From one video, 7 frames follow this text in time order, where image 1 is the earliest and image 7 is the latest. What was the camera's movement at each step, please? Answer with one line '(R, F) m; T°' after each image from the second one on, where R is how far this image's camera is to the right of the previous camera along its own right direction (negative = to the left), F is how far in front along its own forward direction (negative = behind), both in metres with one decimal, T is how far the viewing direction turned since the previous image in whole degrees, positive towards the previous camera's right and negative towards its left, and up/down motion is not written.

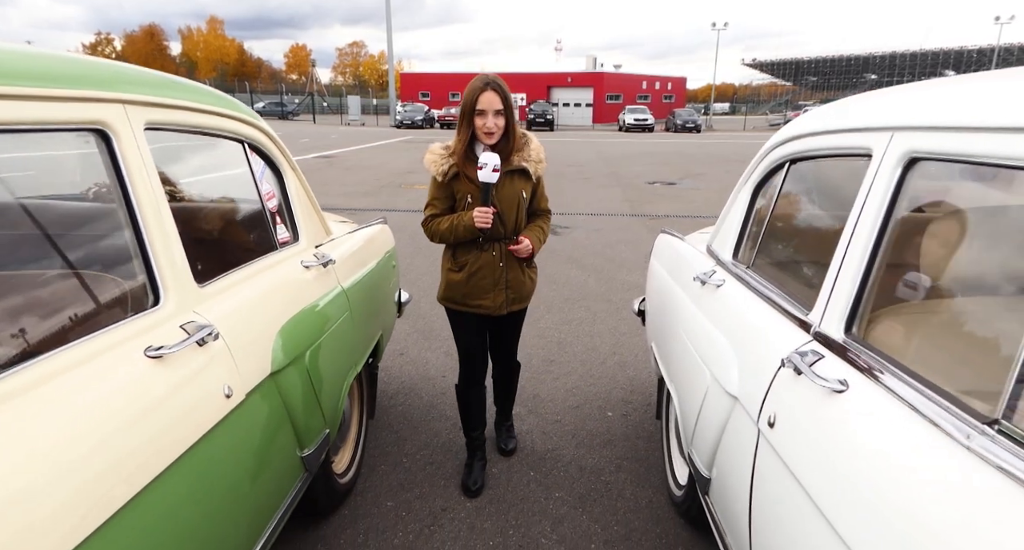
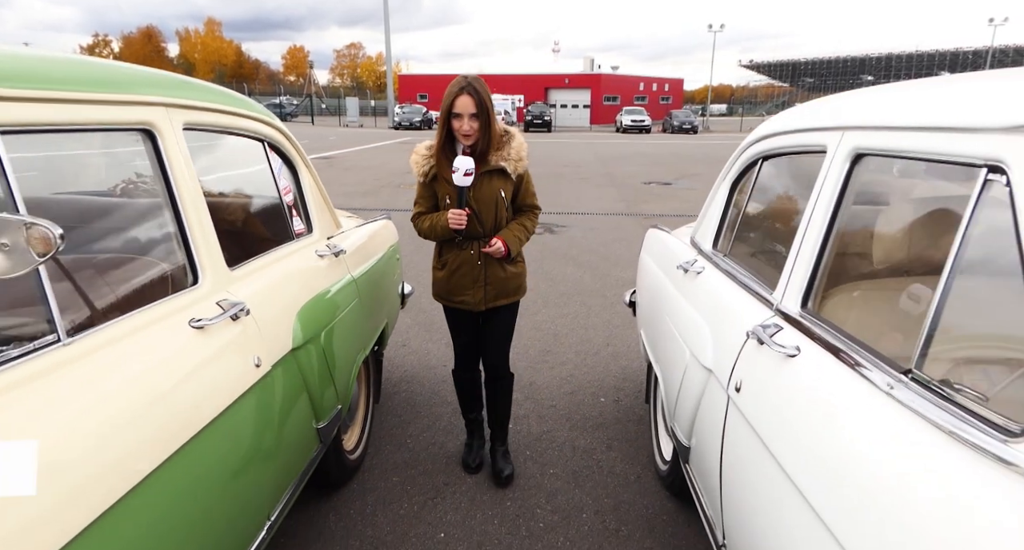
(0.0, -0.2) m; 0°
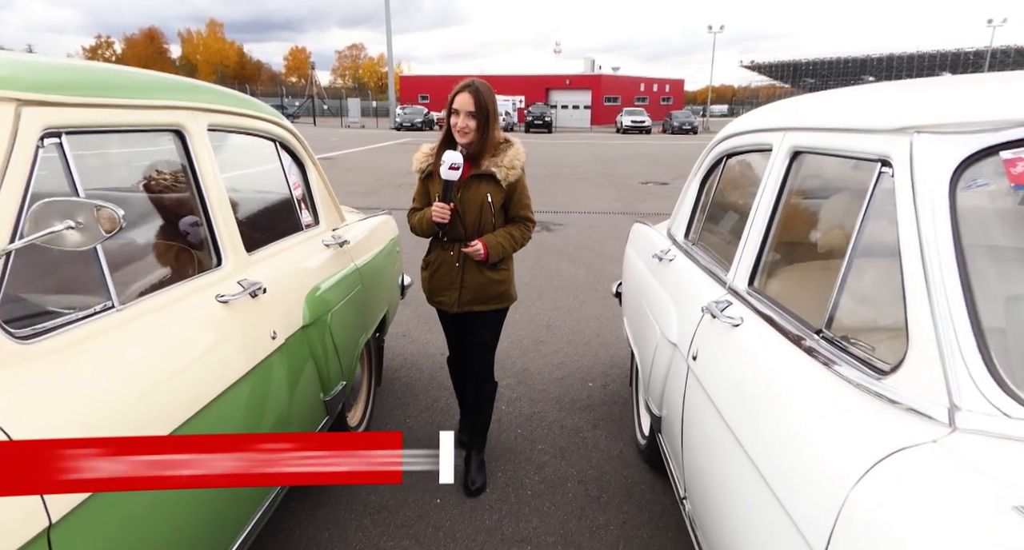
(+0.1, -0.2) m; 0°
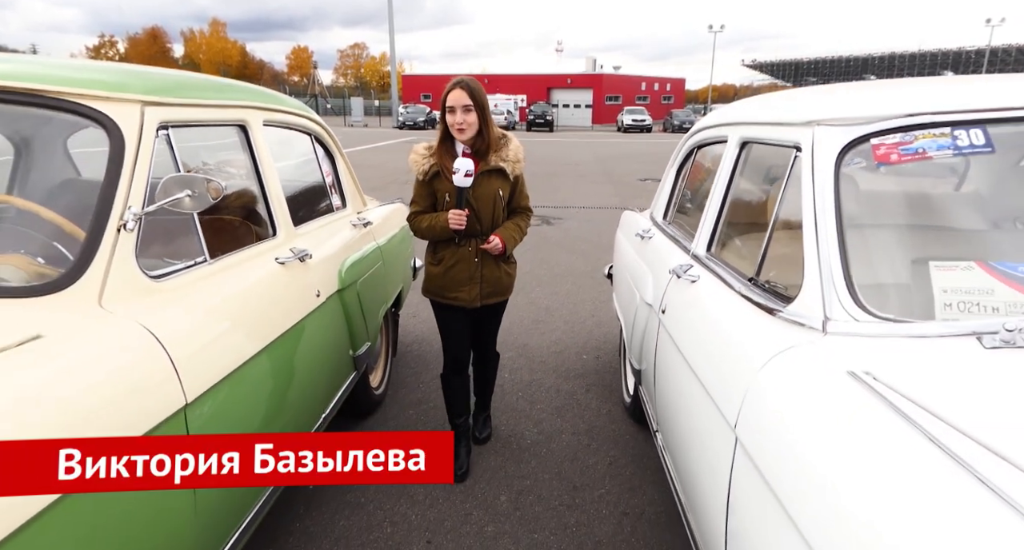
(0.0, -0.4) m; 0°
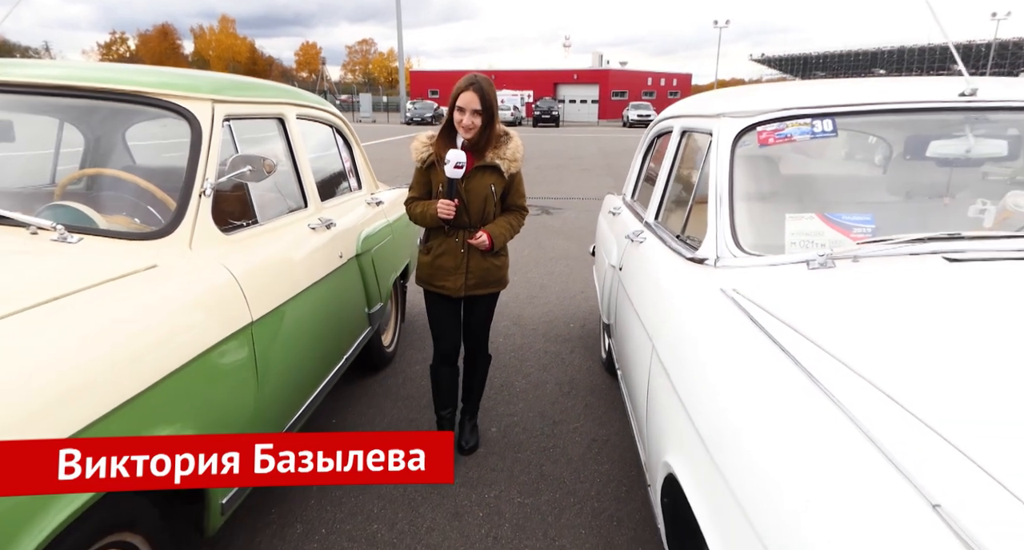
(+0.1, -0.5) m; -1°
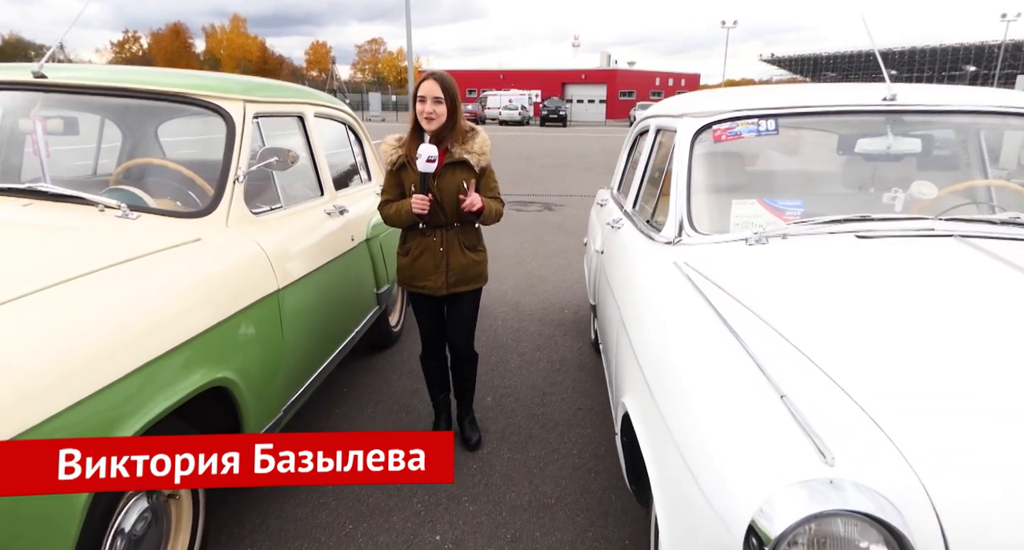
(+0.1, -0.3) m; -1°
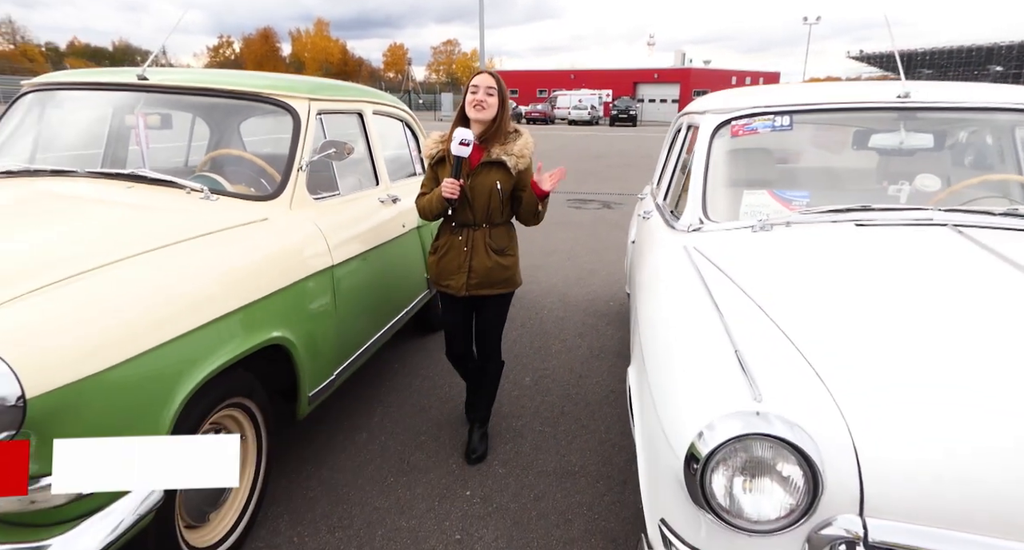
(+0.2, -0.2) m; -6°
